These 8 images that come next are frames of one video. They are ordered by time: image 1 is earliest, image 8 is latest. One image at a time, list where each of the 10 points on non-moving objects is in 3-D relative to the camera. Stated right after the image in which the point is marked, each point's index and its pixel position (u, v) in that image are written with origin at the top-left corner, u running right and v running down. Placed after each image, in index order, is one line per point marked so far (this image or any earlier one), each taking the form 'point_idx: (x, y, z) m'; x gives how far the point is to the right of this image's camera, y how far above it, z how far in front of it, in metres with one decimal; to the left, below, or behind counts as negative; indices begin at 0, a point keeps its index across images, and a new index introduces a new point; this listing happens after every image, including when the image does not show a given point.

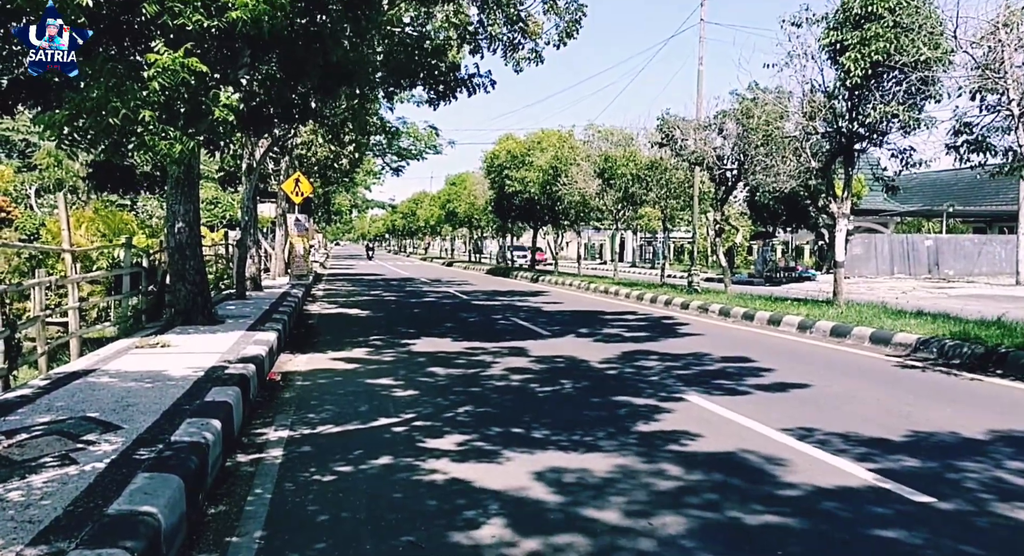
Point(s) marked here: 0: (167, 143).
0: (-3.8, +1.5, +9.3) m
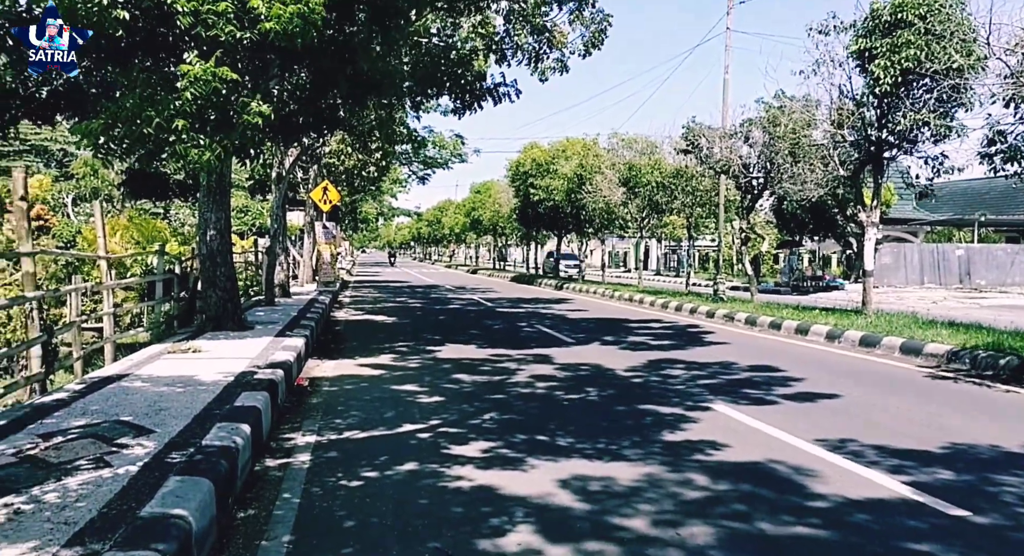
0: (-3.5, +1.4, +9.5) m
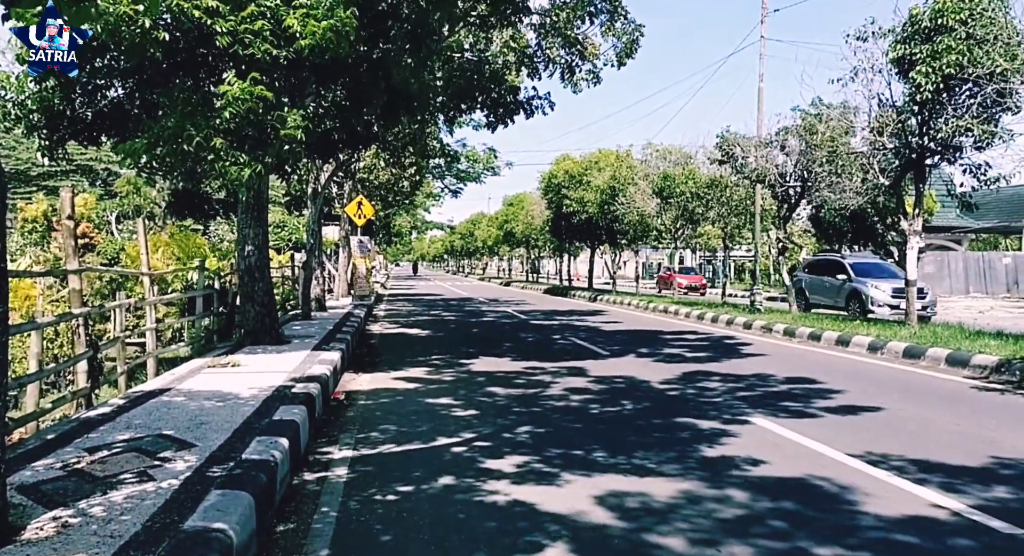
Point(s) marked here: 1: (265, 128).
0: (-3.1, +1.2, +9.6) m
1: (-2.9, +1.7, +9.8) m
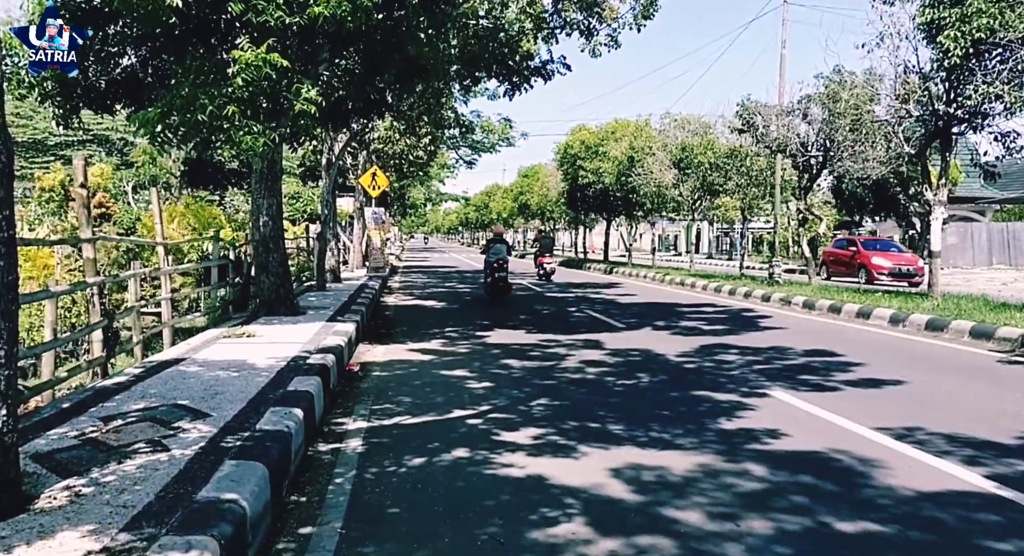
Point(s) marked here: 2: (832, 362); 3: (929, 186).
0: (-2.9, +1.6, +9.5) m
1: (-2.7, +2.1, +9.7) m
2: (+3.5, -0.9, +9.4) m
3: (+6.8, +1.5, +14.1) m
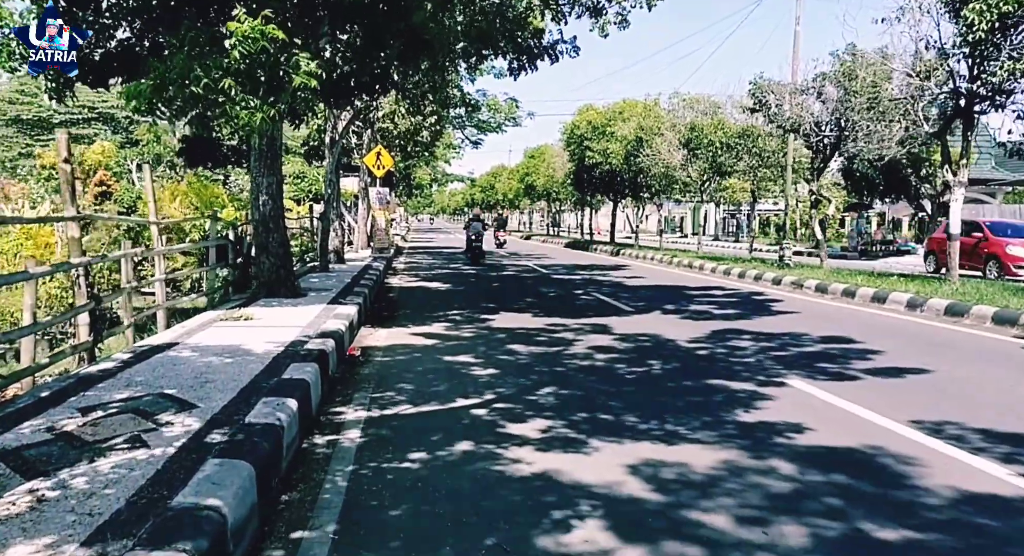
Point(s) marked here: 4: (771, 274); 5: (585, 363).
0: (-2.8, +1.8, +9.2) m
1: (-2.6, +2.3, +9.3) m
2: (+3.6, -0.8, +9.1) m
3: (+6.9, +1.8, +13.6) m
4: (+5.3, +0.1, +17.6) m
5: (+0.7, -0.9, +8.7) m
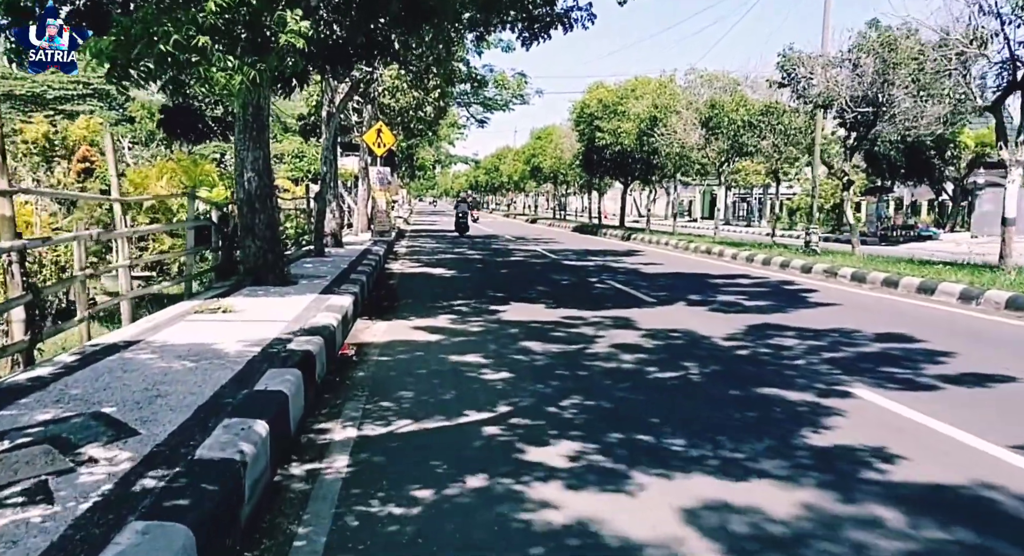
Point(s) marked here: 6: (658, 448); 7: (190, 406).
0: (-2.7, +1.9, +8.0) m
1: (-2.4, +2.4, +8.2) m
2: (+3.7, -0.7, +8.0) m
3: (+7.1, +1.9, +12.4) m
4: (+5.5, +0.3, +16.4) m
5: (+0.9, -0.8, +7.5) m
6: (+0.9, -1.0, +5.0) m
7: (-1.7, -0.7, +4.6) m
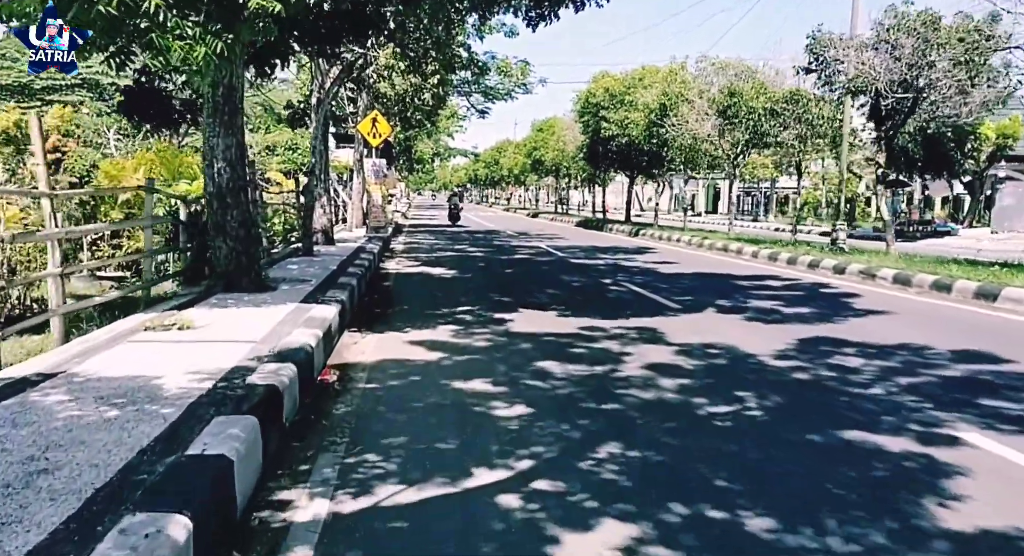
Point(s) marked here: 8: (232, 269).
0: (-2.6, +1.8, +6.6) m
1: (-2.3, +2.3, +6.8) m
2: (+3.8, -0.7, +6.6) m
3: (+7.2, +1.9, +11.1) m
4: (+5.6, +0.3, +15.1) m
5: (+1.0, -0.8, +6.2) m
6: (+1.0, -1.1, +3.6) m
7: (-1.6, -0.8, +3.2) m
8: (-3.0, +0.1, +9.4) m
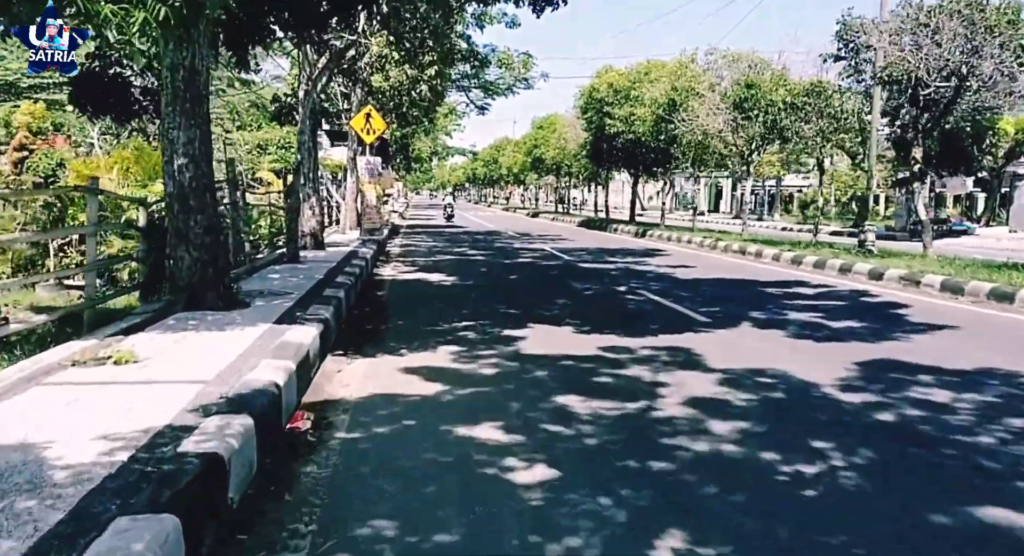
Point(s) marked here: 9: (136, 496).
0: (-2.5, +1.7, +5.4) m
1: (-2.2, +2.2, +5.5) m
2: (+4.0, -0.9, +5.4) m
3: (+7.3, +1.8, +9.8) m
4: (+5.7, +0.2, +13.8) m
5: (+1.1, -1.0, +4.9) m
6: (+1.1, -1.2, +2.4) m
7: (-1.5, -0.9, +1.9) m
8: (-2.9, 0.0, +8.2) m
9: (-1.4, -0.8, +3.2) m
